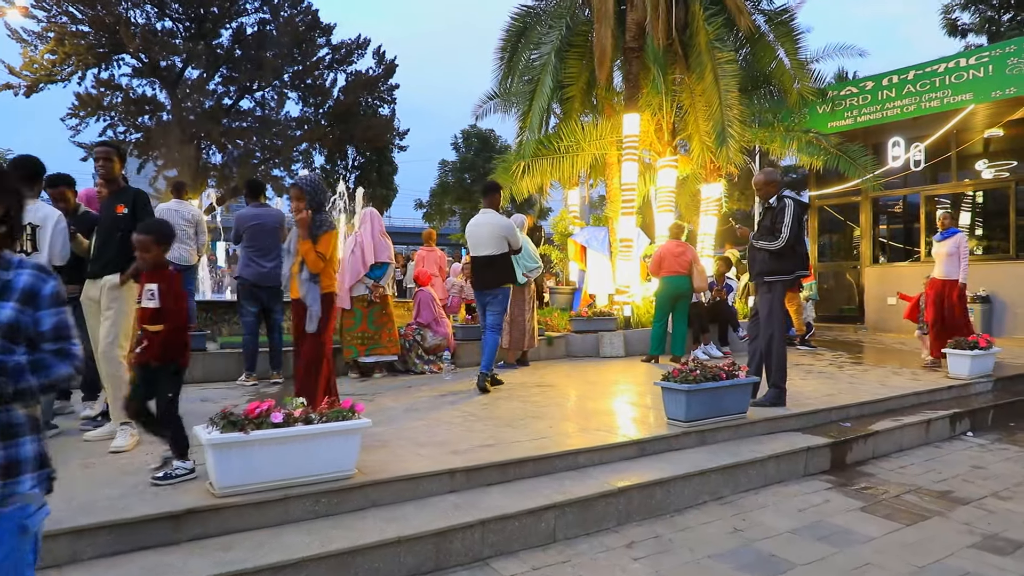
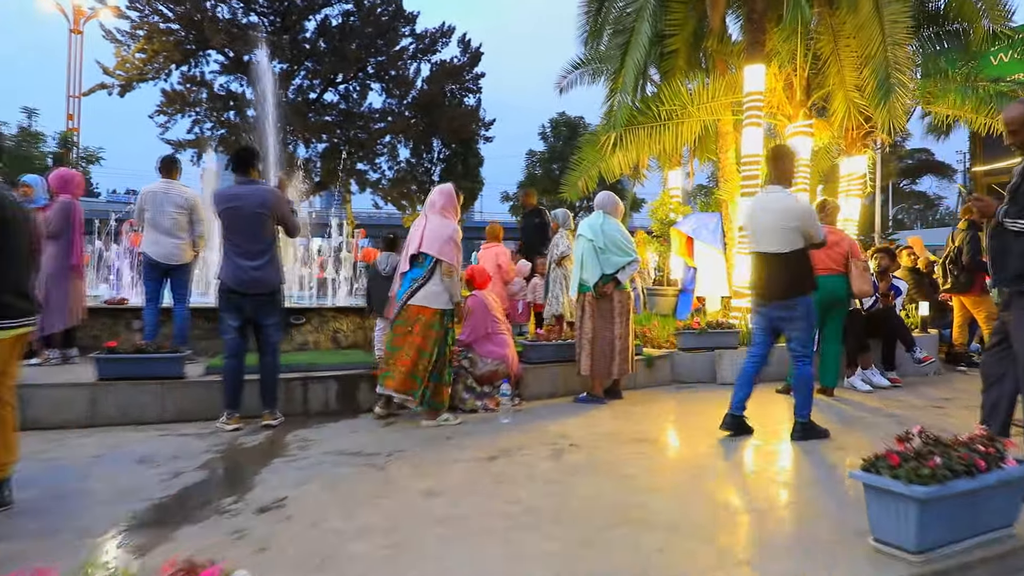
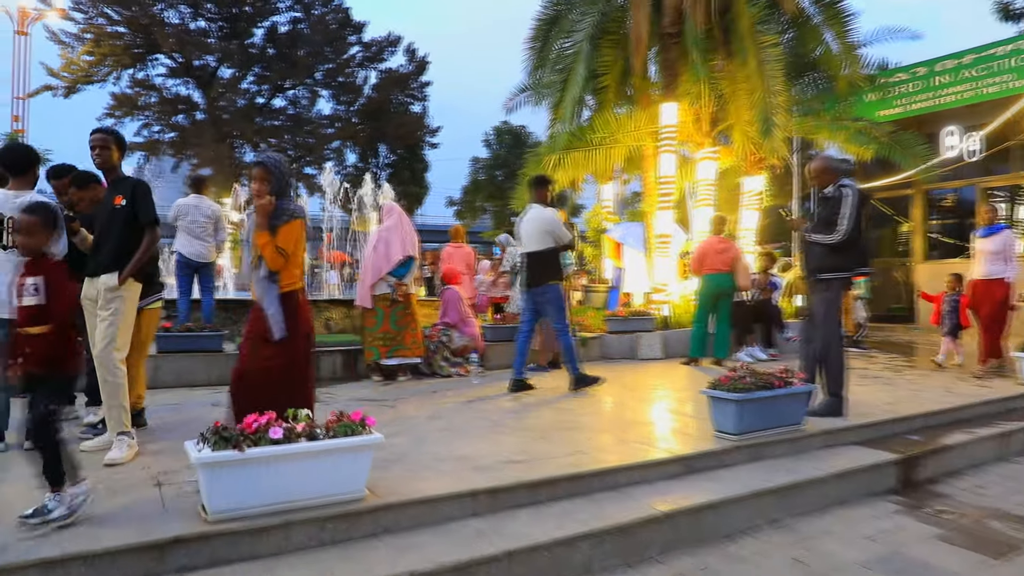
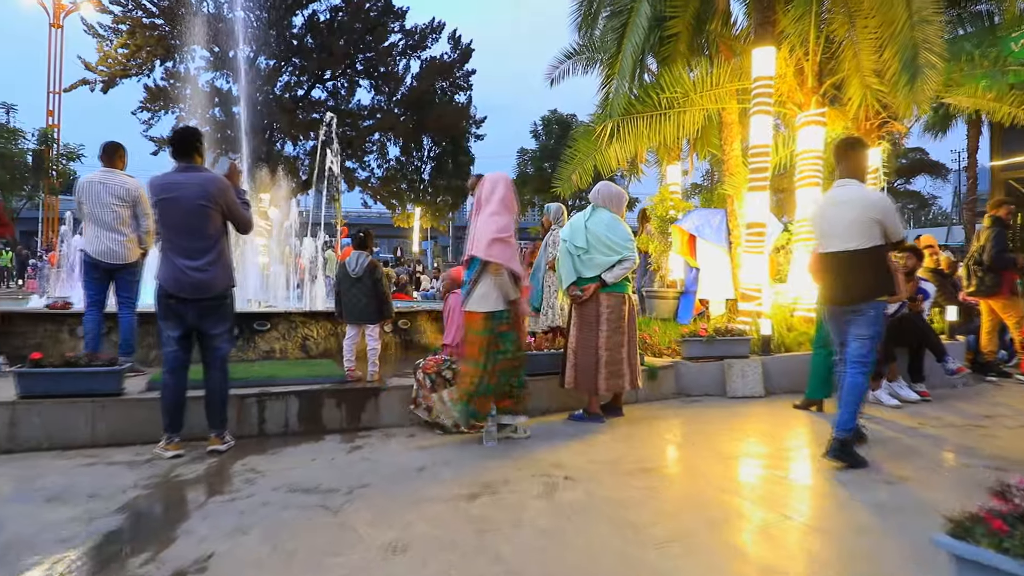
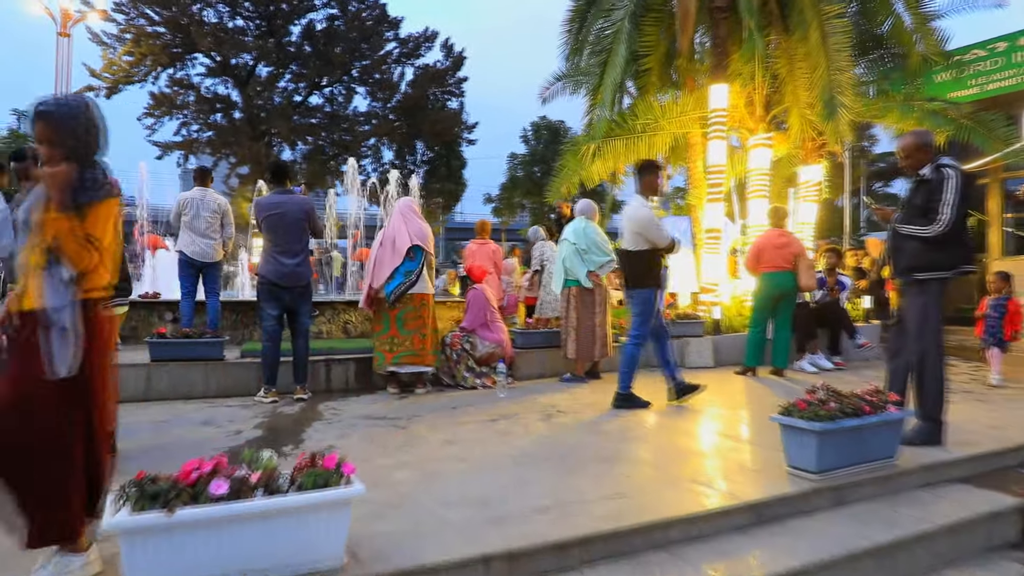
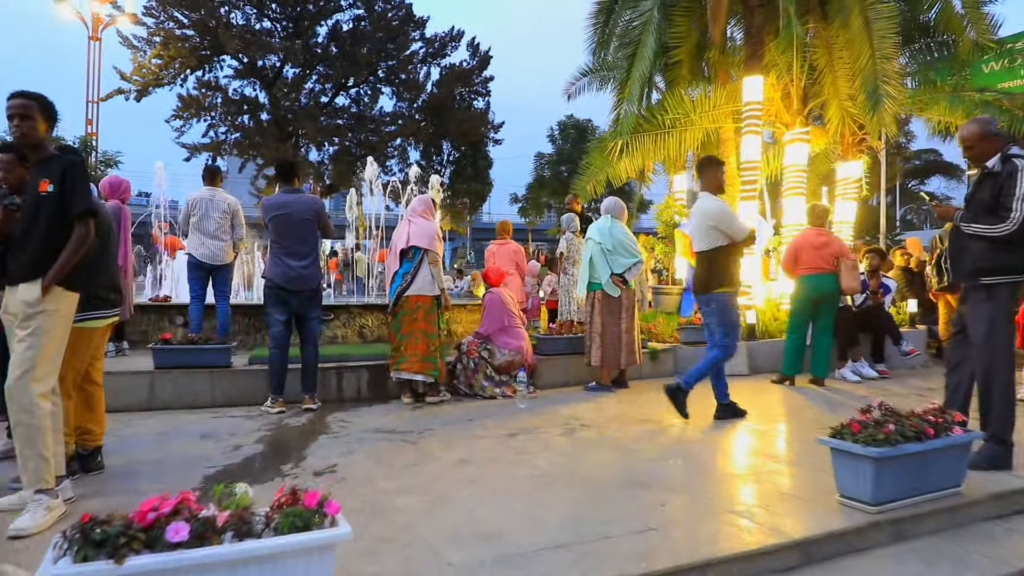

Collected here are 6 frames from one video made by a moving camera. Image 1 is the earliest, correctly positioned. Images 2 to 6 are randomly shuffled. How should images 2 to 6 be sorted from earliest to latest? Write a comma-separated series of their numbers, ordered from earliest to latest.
3, 5, 6, 2, 4
